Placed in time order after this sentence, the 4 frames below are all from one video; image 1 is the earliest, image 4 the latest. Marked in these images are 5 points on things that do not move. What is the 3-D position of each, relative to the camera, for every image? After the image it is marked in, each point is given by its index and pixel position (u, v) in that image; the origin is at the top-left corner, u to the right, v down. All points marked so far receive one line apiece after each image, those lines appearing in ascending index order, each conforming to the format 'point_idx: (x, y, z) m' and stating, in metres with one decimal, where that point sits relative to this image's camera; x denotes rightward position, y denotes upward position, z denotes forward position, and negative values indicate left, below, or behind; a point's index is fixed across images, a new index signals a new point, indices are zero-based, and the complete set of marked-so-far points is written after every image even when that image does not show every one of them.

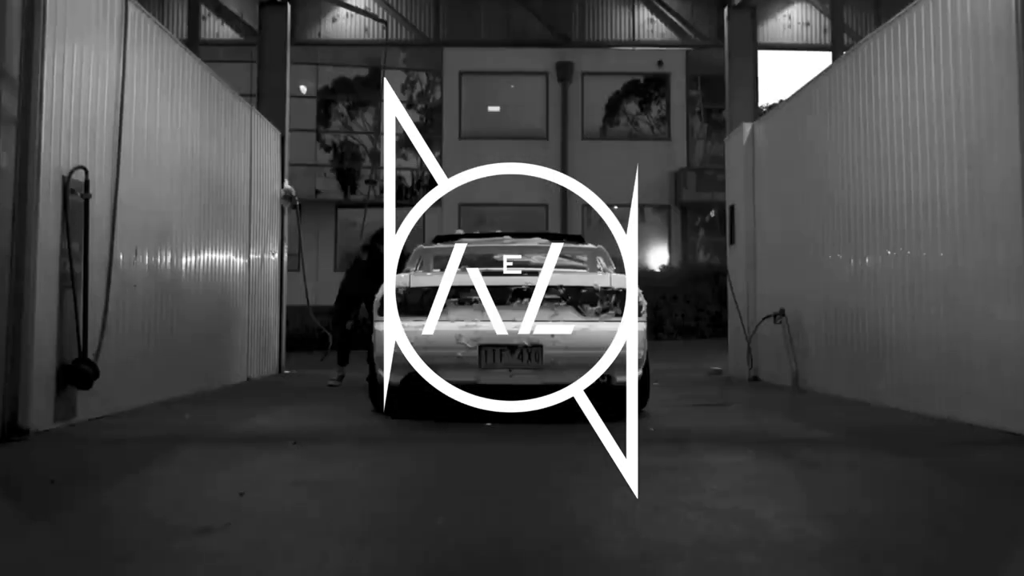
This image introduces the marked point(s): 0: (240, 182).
0: (-3.1, +1.2, +10.0) m
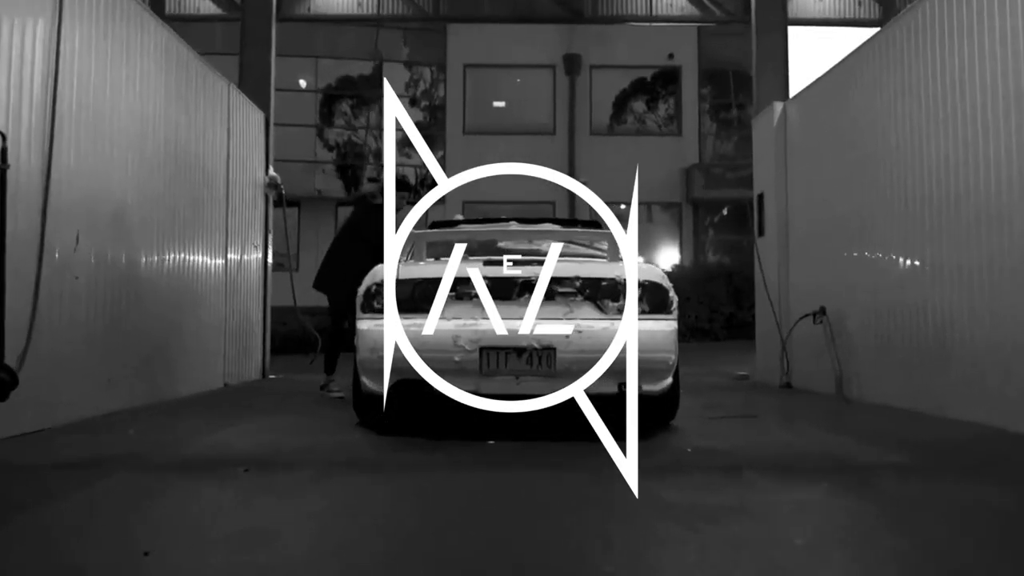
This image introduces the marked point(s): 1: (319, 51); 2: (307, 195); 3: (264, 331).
0: (-3.1, +1.3, +9.0) m
1: (-4.4, +5.4, +20.0) m
2: (-4.6, +2.1, +19.8) m
3: (-3.0, -0.5, +10.6) m
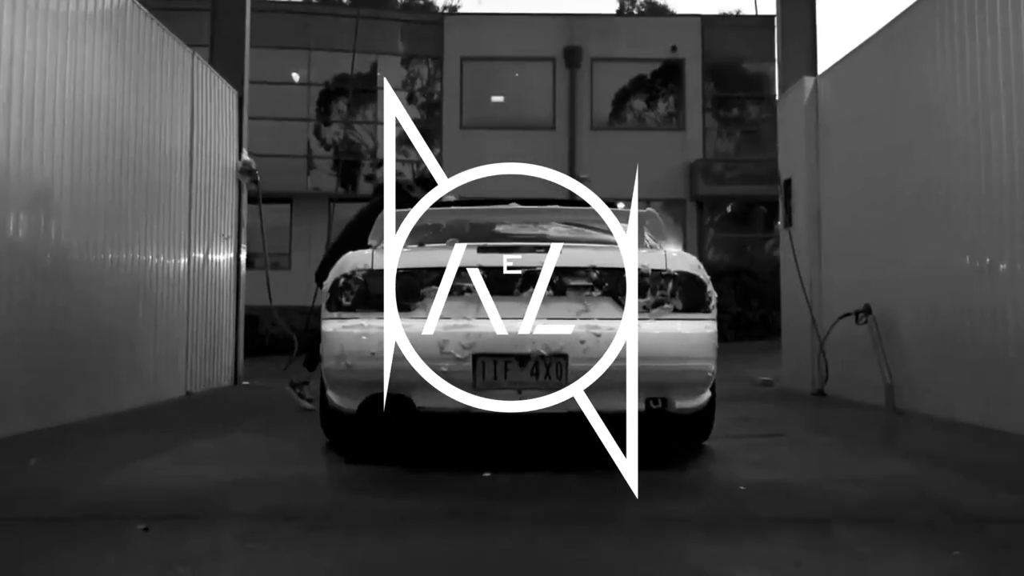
0: (-3.1, +1.3, +8.0) m
1: (-4.4, +5.4, +18.9) m
2: (-4.6, +2.1, +18.8) m
3: (-3.0, -0.5, +9.6) m
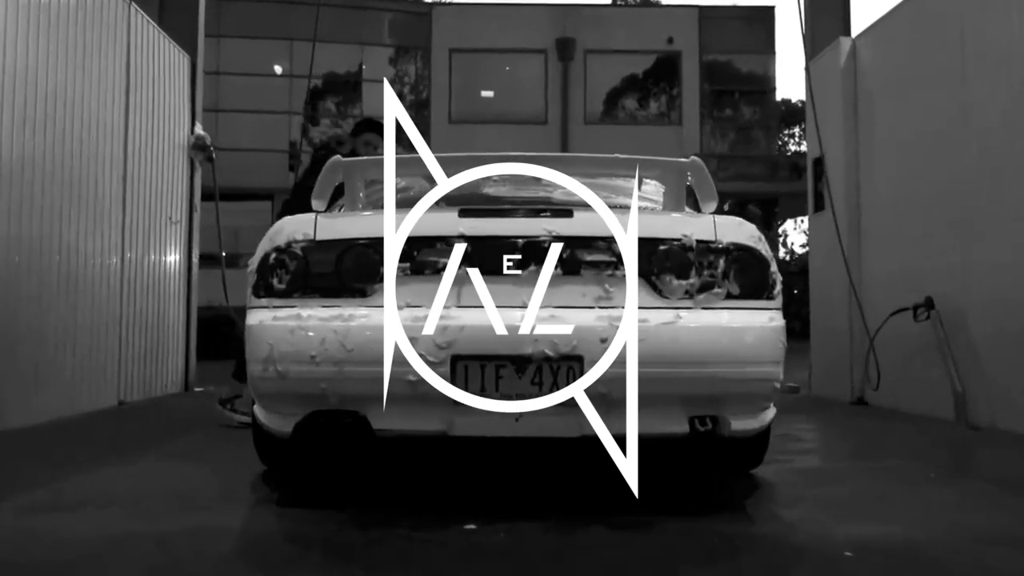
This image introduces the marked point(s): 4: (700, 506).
0: (-3.1, +1.4, +6.8) m
1: (-4.6, +5.4, +17.7) m
2: (-4.8, +2.2, +17.5) m
3: (-3.1, -0.4, +8.3) m
4: (+0.7, -0.8, +3.3) m
